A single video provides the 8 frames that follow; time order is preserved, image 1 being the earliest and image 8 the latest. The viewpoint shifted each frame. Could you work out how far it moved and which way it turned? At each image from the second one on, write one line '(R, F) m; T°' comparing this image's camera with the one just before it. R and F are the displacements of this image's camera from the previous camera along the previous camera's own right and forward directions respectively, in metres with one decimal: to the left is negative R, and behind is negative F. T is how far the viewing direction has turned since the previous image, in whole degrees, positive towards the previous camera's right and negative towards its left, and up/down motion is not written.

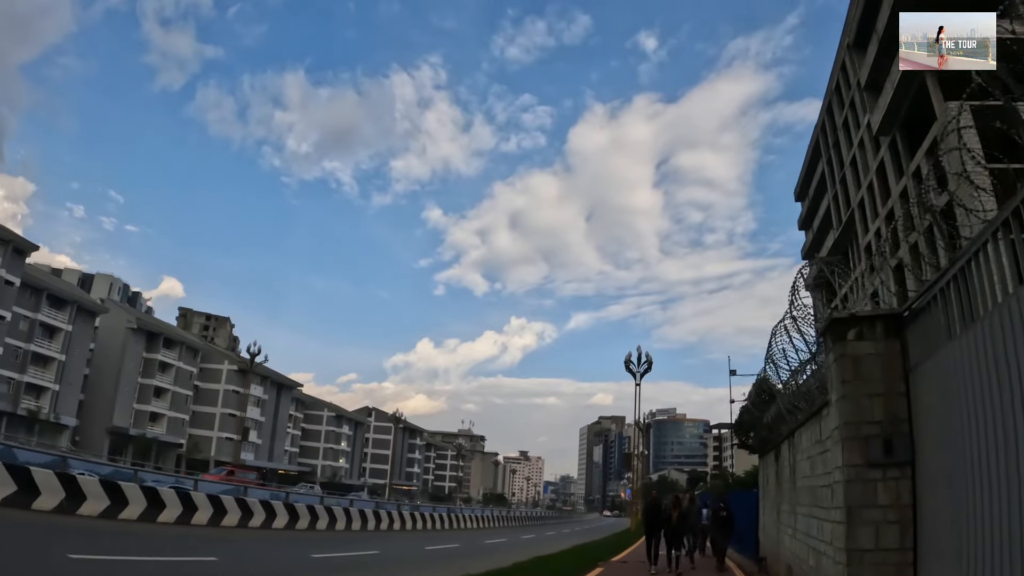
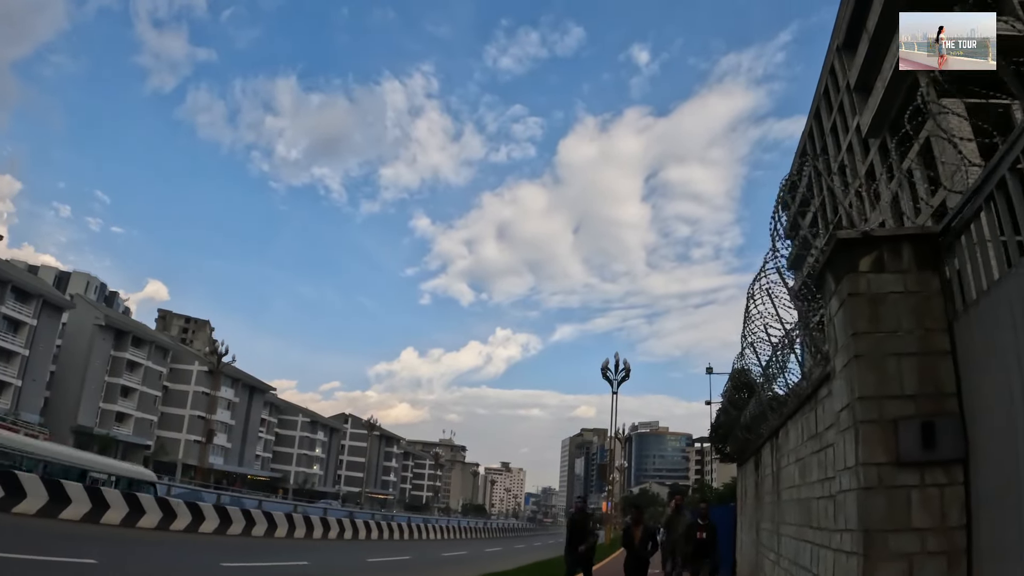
(+0.2, +0.6) m; +1°
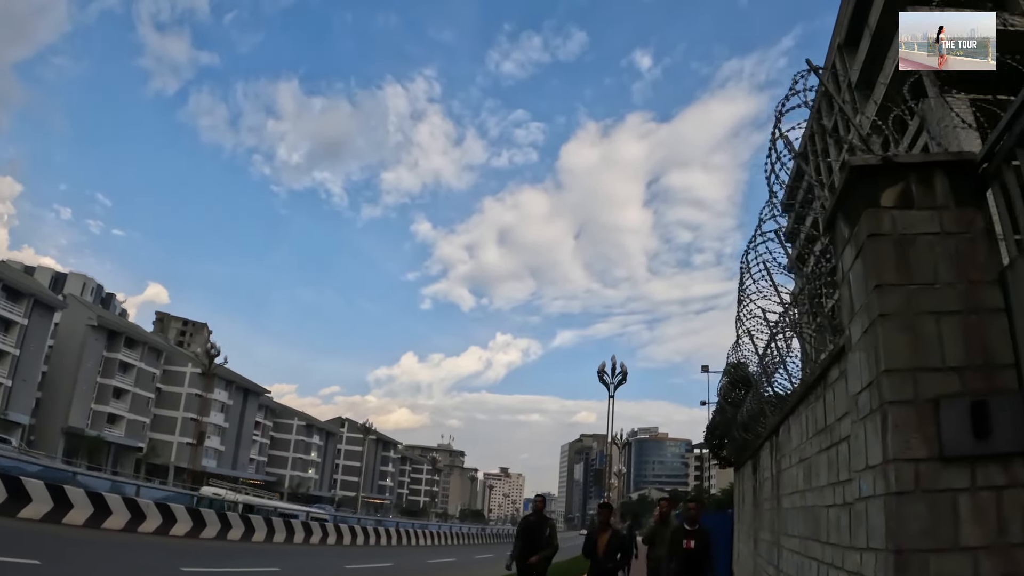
(+0.2, +0.5) m; 0°
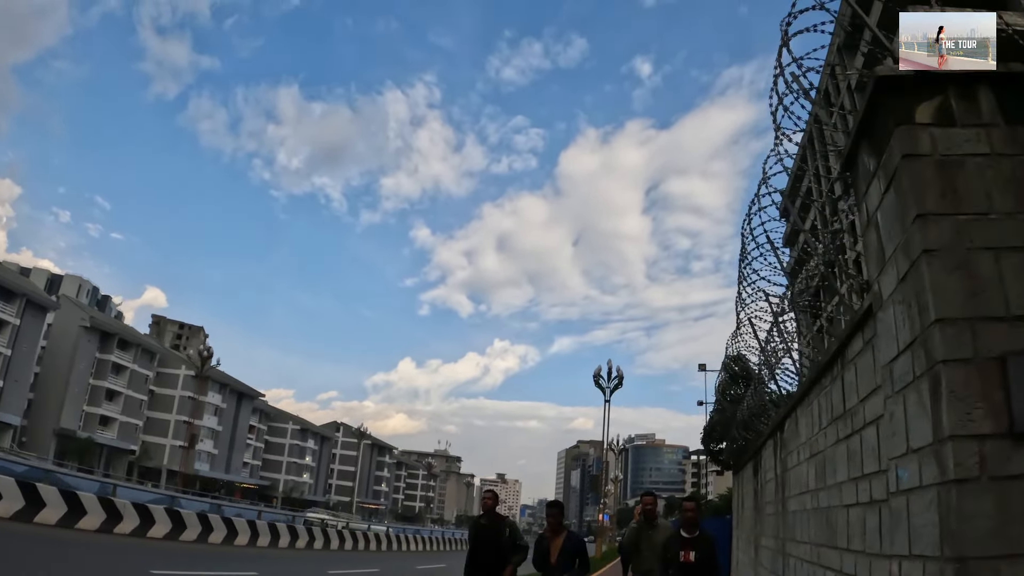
(+0.1, +0.3) m; 0°
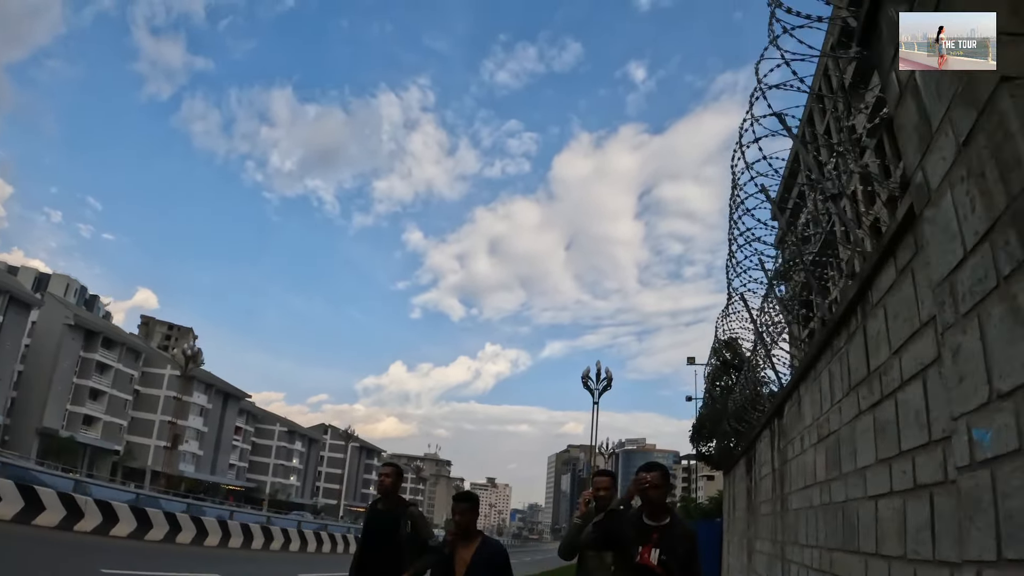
(+0.1, +0.3) m; +1°
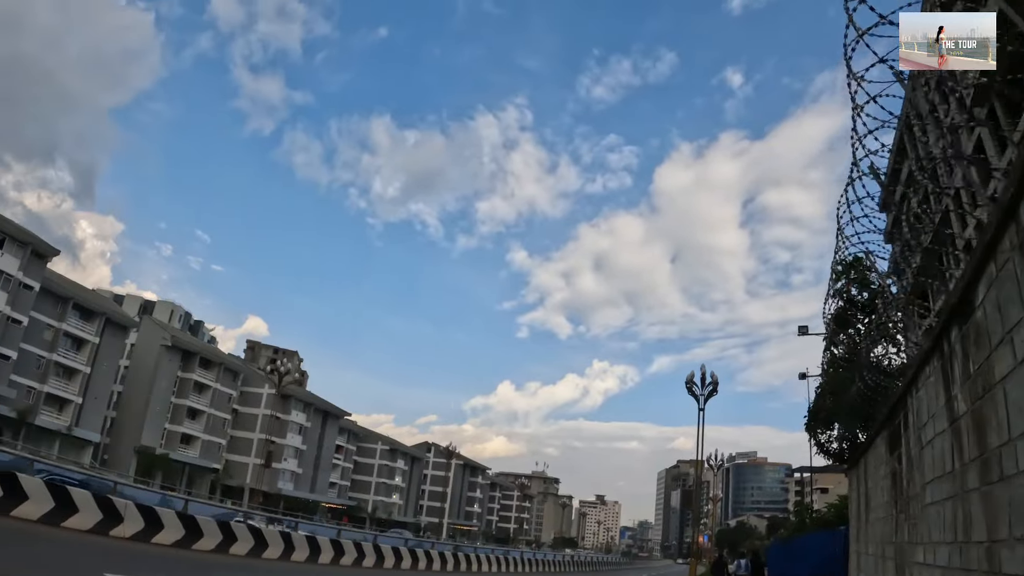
(+0.7, +2.3) m; -8°
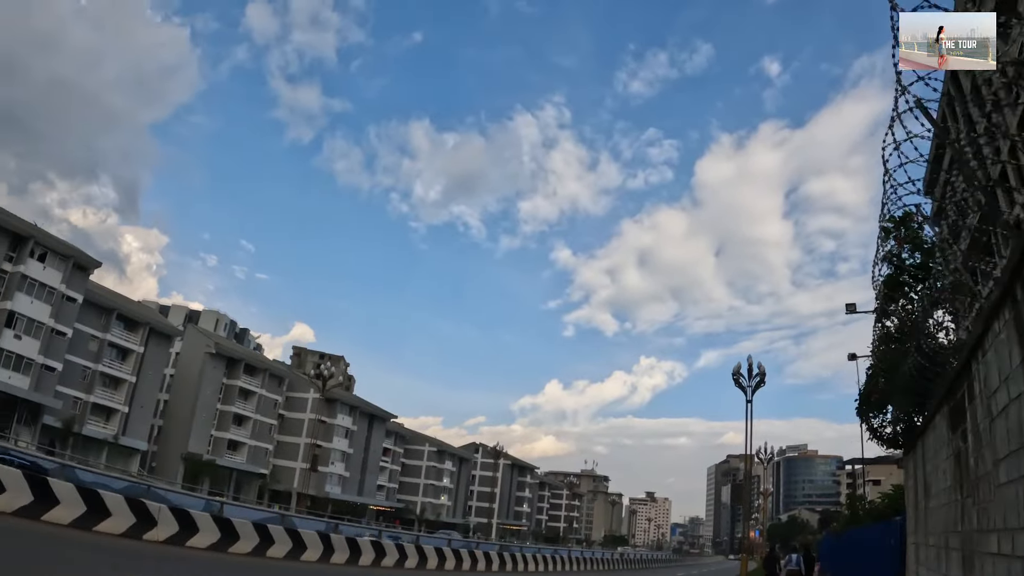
(+0.3, +0.5) m; -3°
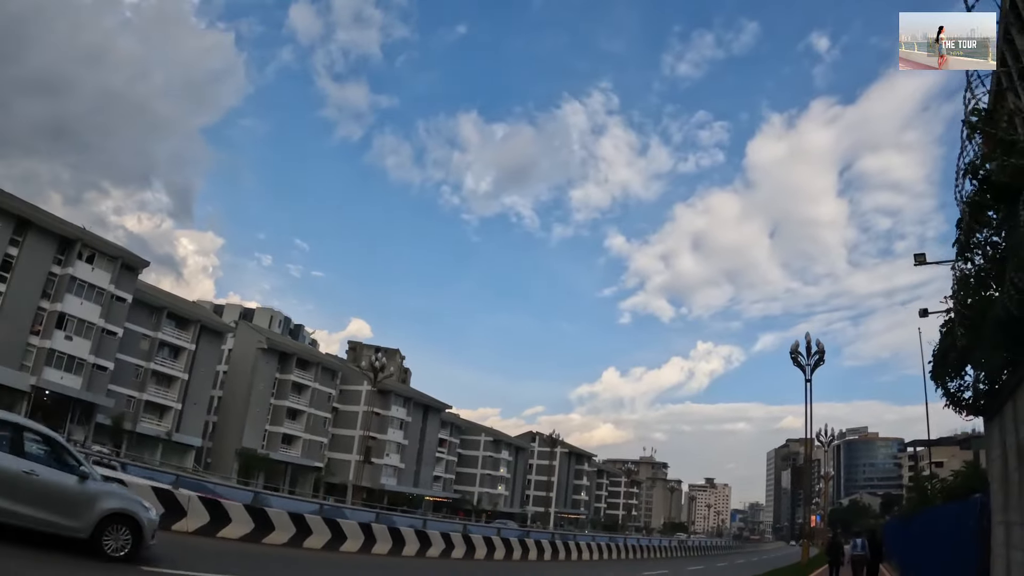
(+0.4, +0.6) m; -4°
